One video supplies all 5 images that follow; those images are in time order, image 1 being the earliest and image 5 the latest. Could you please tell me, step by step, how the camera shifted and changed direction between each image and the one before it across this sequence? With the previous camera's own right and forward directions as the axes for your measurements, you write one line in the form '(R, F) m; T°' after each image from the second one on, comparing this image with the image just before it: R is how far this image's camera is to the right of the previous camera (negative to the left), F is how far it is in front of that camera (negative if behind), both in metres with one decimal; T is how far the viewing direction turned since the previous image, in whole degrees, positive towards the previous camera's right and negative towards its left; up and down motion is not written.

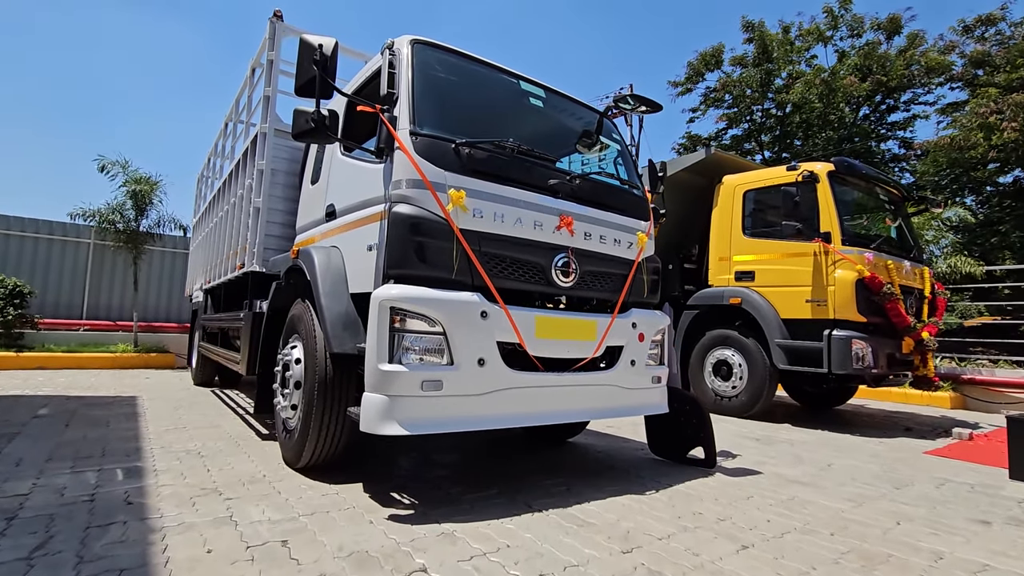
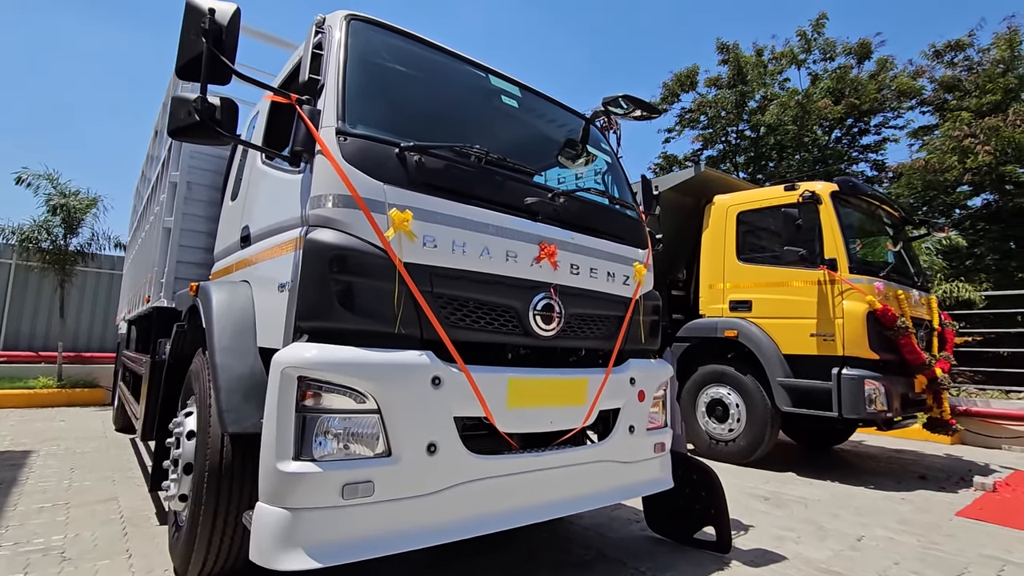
(+0.1, +0.8) m; +3°
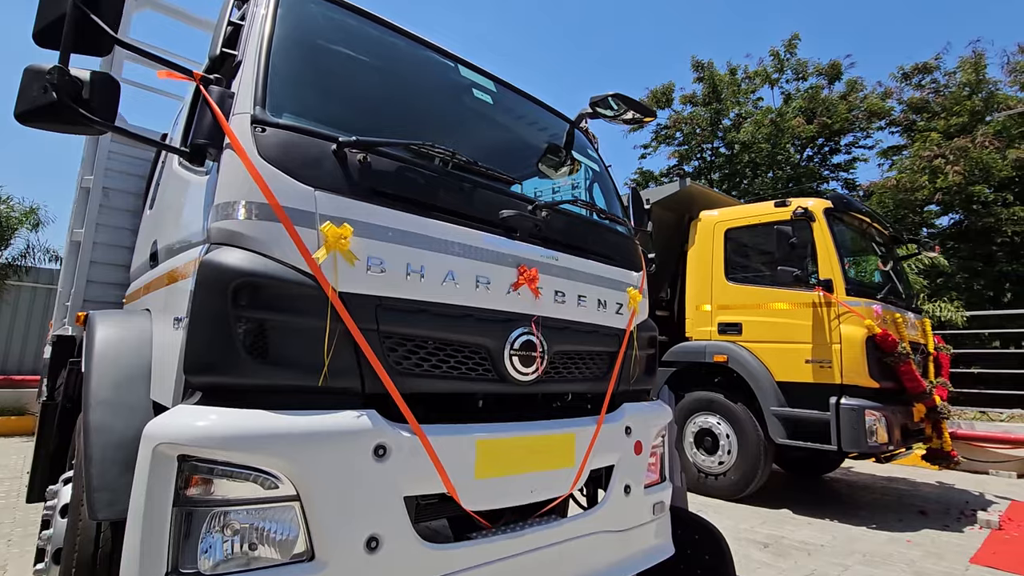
(0.0, +0.5) m; +3°
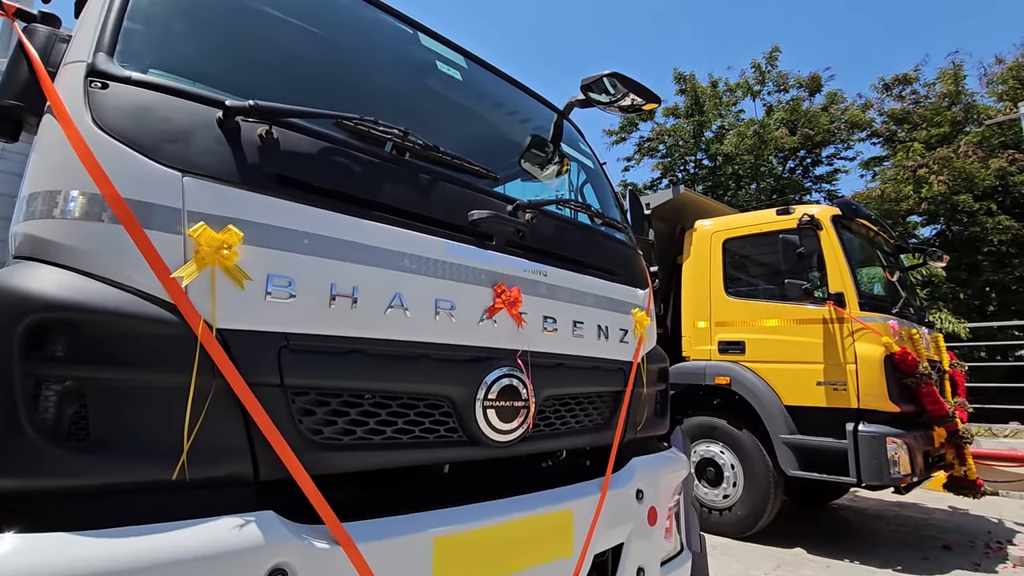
(0.0, +0.6) m; +2°
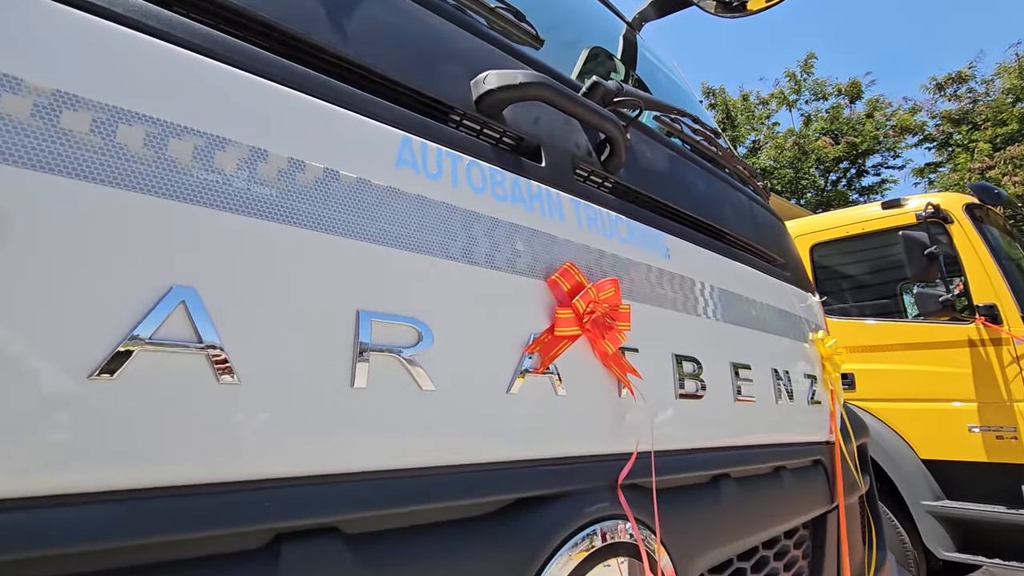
(-0.1, +1.1) m; -3°
